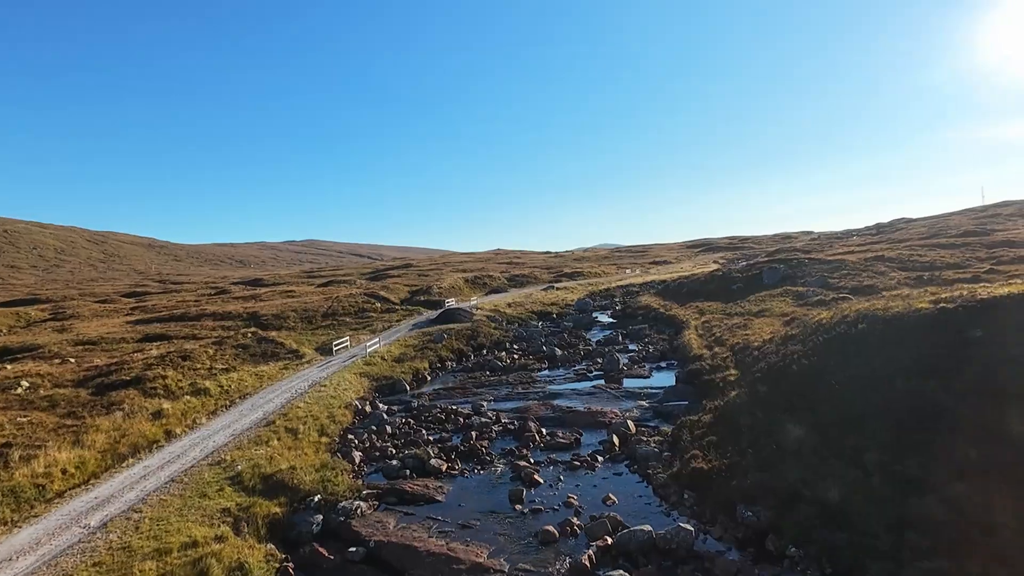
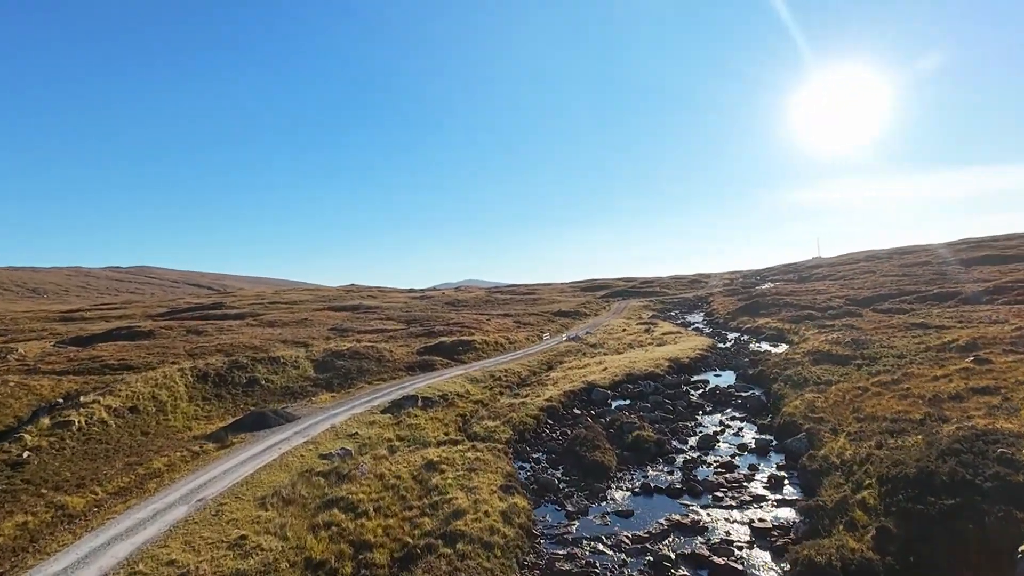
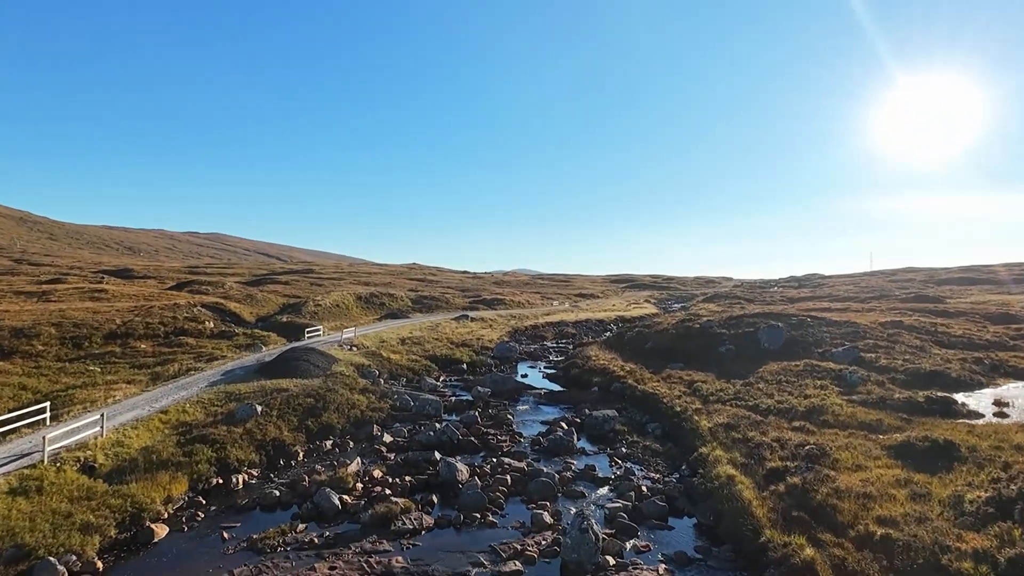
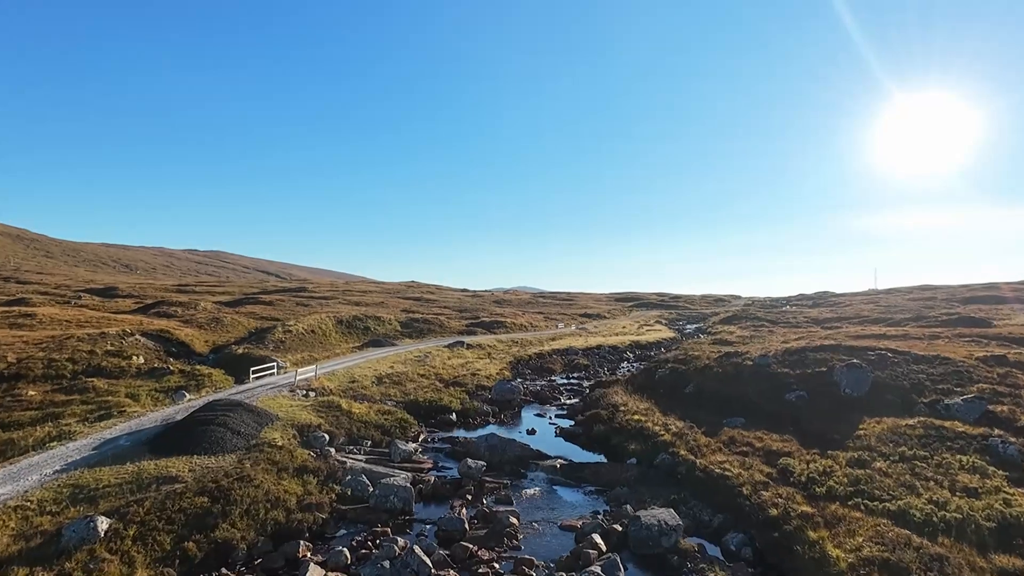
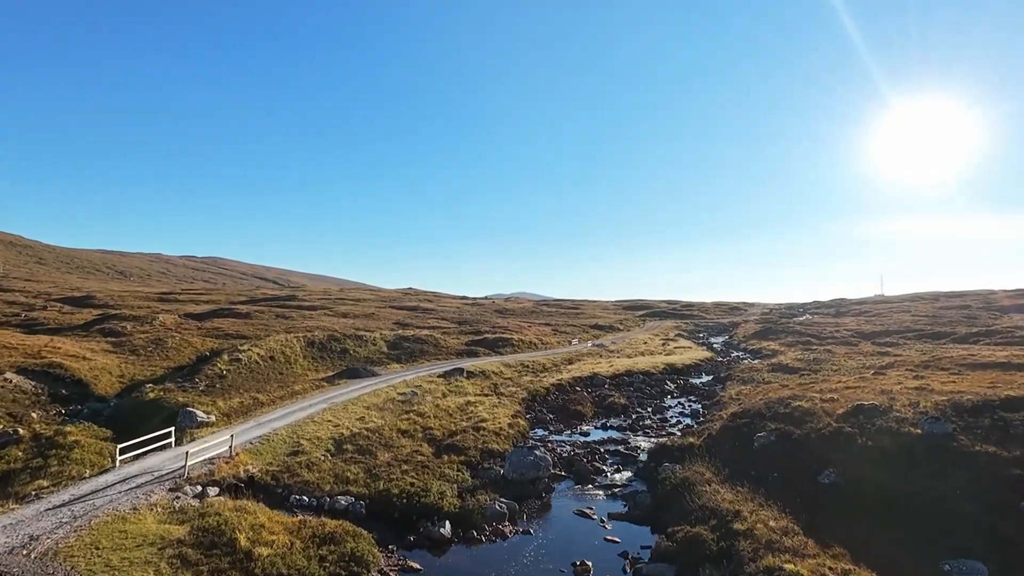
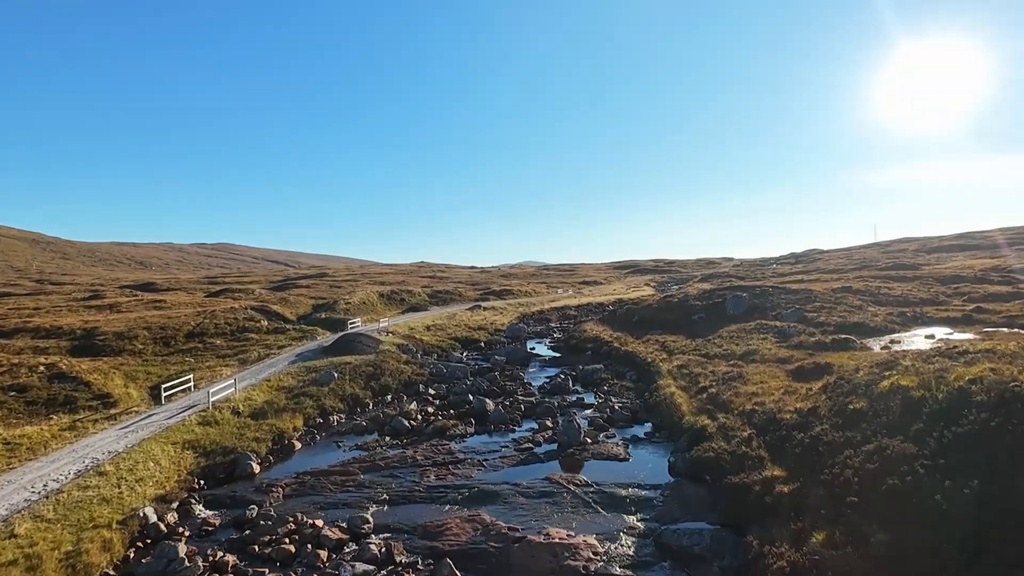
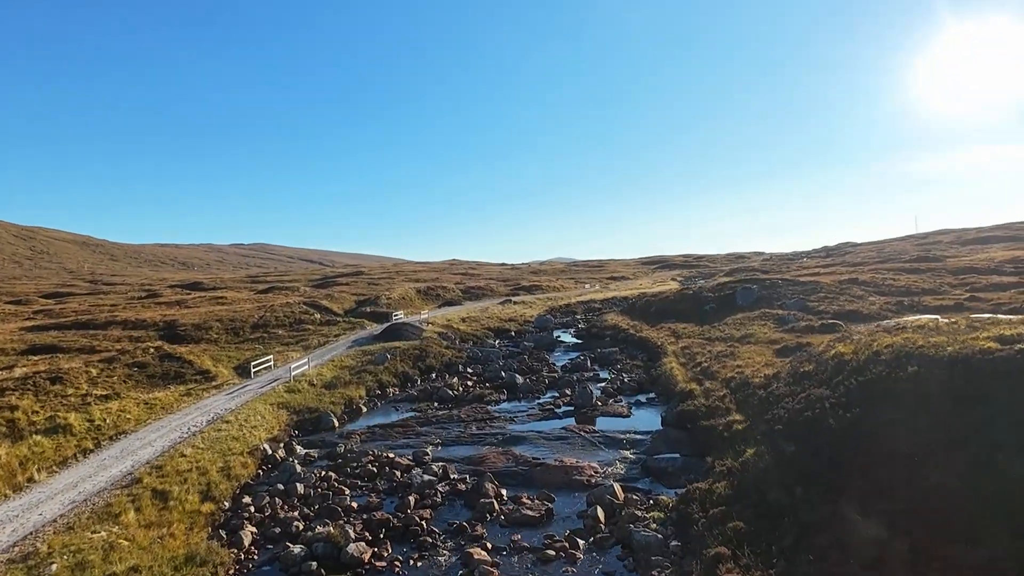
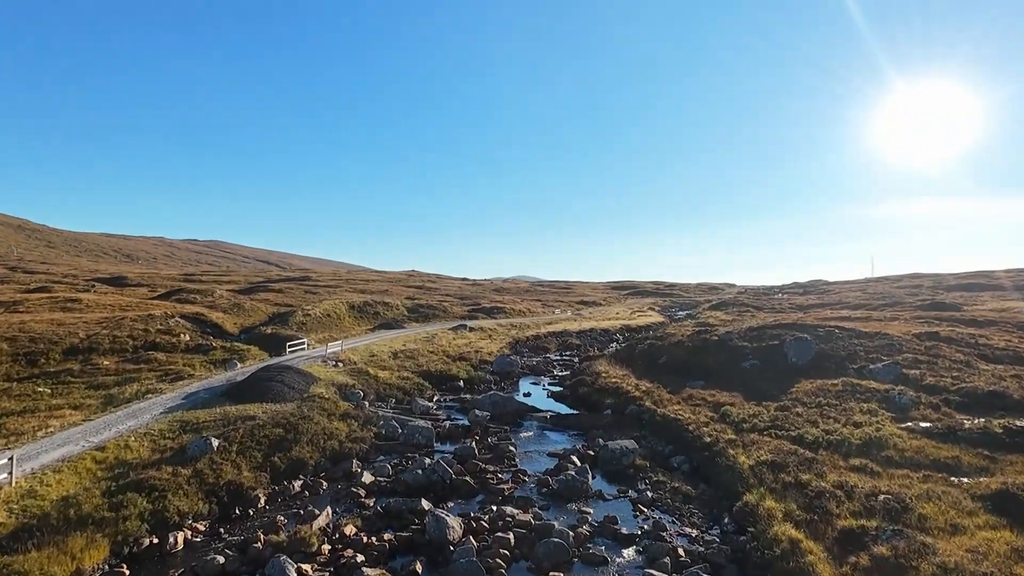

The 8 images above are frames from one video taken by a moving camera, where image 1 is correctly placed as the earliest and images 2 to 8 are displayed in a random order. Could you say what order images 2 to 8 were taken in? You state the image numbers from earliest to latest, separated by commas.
7, 6, 3, 8, 4, 5, 2
